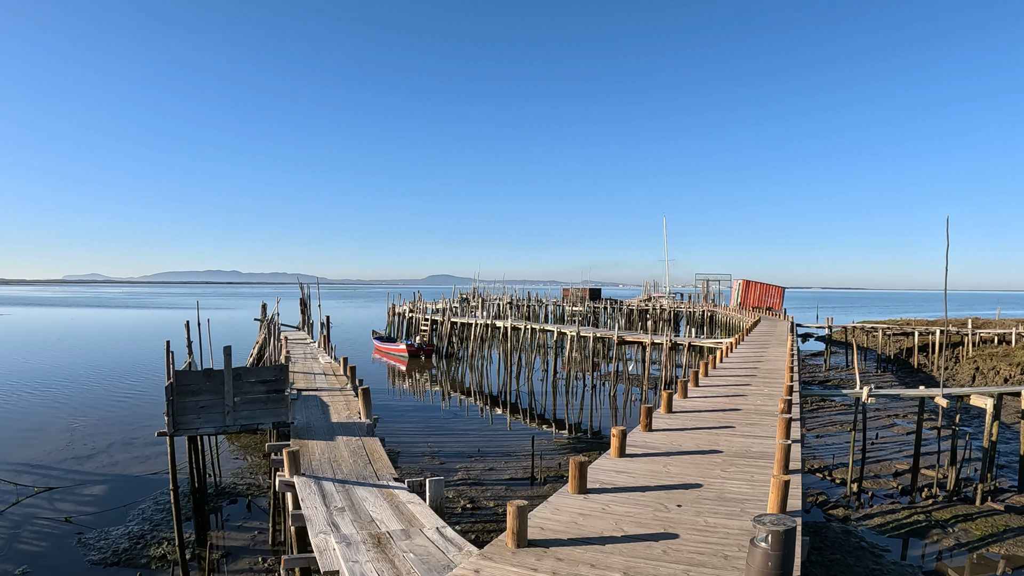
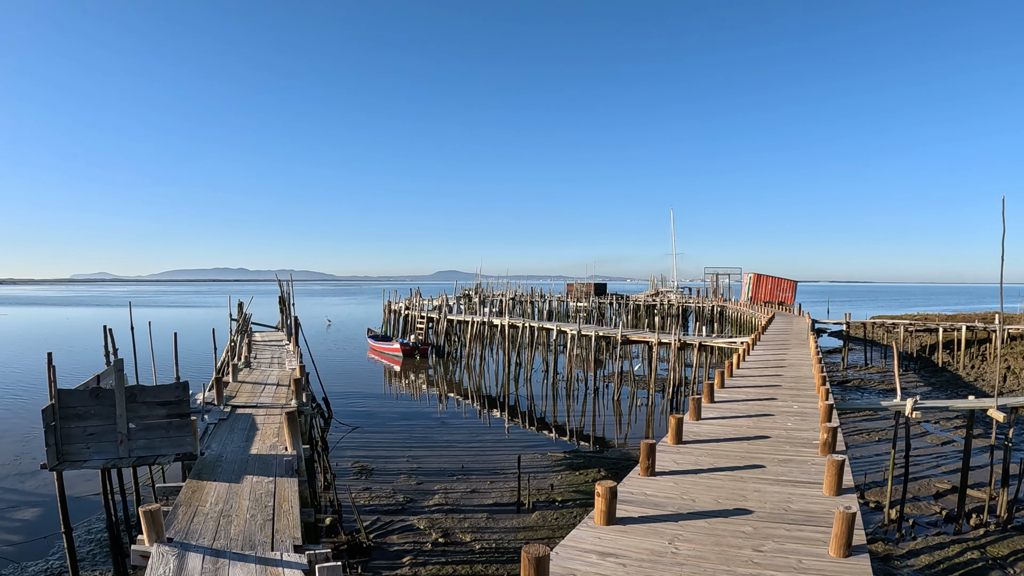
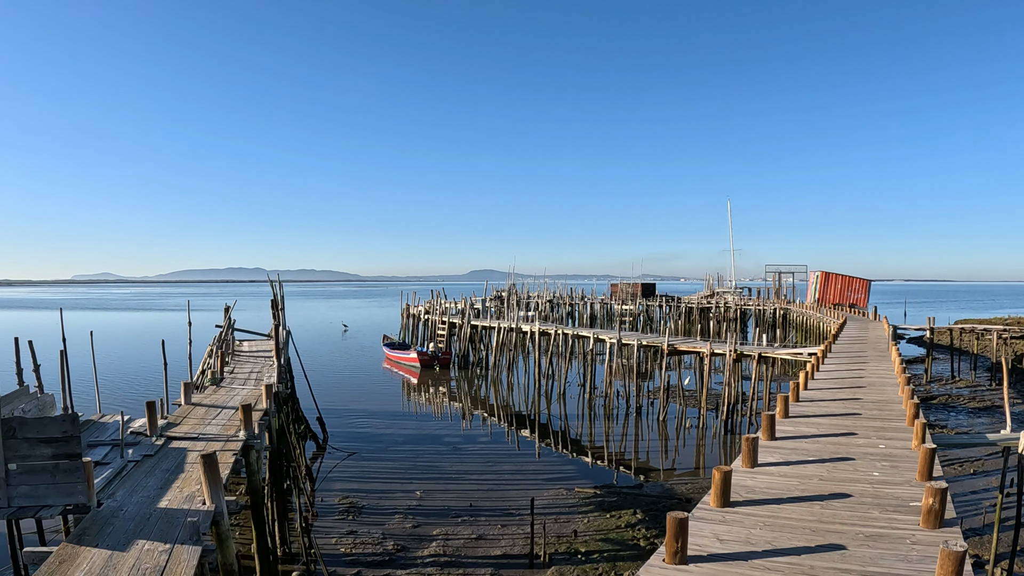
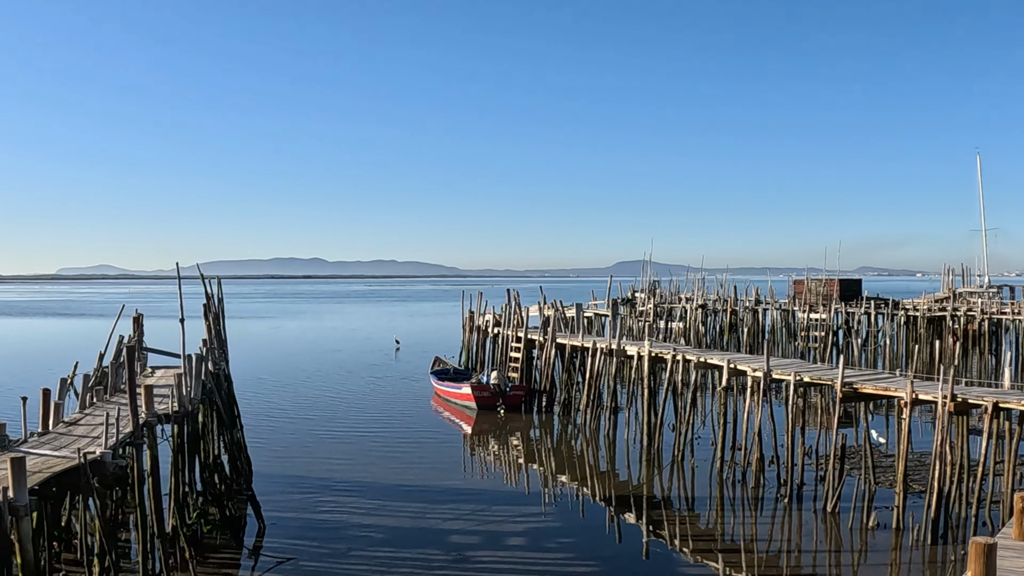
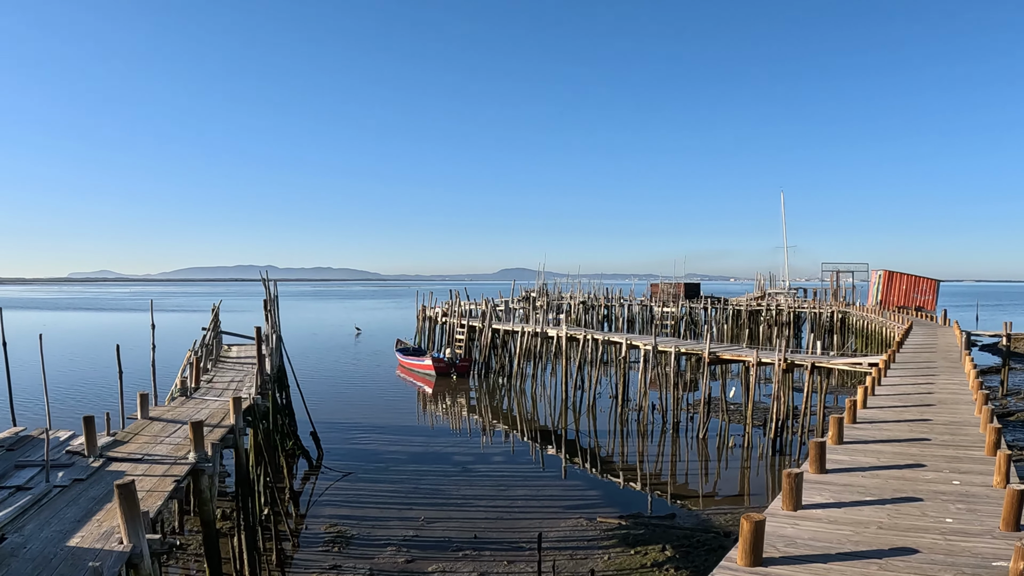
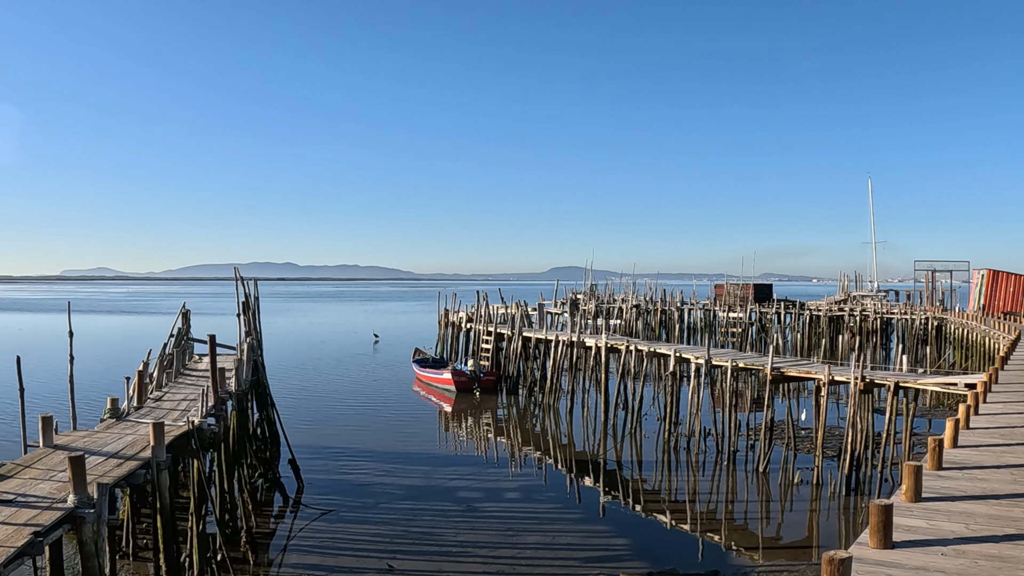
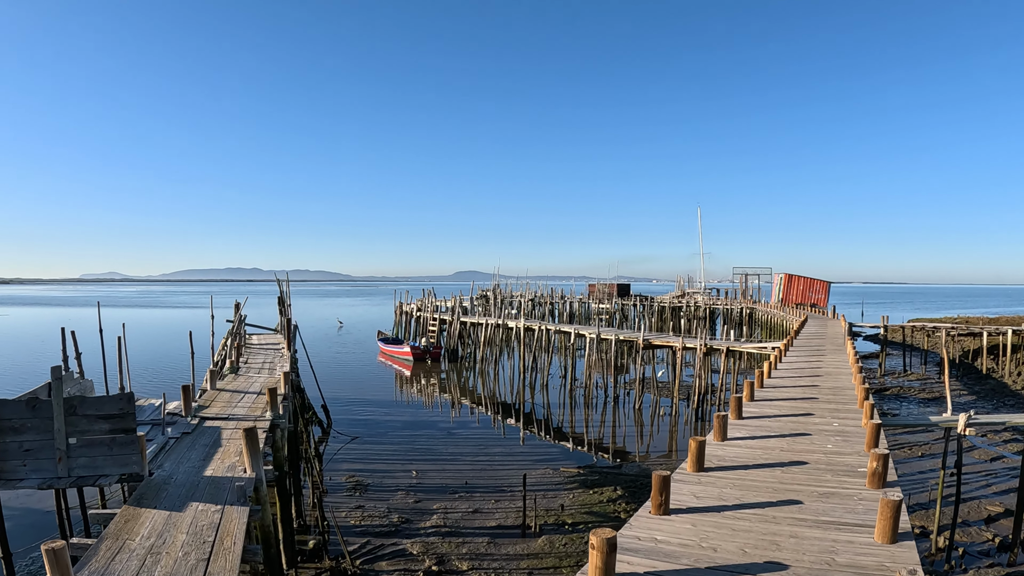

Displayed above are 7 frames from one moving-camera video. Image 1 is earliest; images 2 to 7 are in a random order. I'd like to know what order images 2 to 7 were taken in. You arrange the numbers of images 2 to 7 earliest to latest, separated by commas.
2, 7, 3, 5, 6, 4
